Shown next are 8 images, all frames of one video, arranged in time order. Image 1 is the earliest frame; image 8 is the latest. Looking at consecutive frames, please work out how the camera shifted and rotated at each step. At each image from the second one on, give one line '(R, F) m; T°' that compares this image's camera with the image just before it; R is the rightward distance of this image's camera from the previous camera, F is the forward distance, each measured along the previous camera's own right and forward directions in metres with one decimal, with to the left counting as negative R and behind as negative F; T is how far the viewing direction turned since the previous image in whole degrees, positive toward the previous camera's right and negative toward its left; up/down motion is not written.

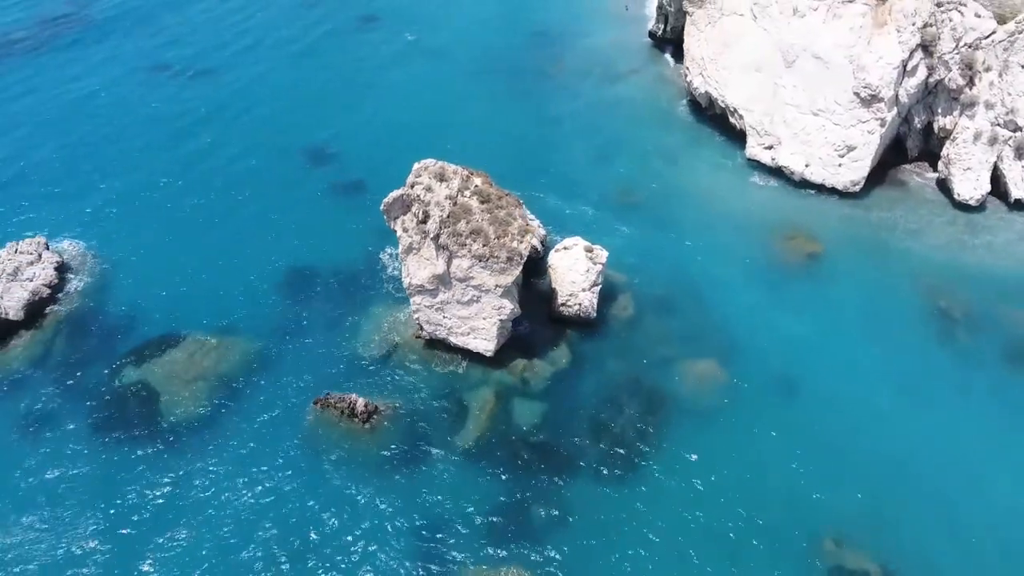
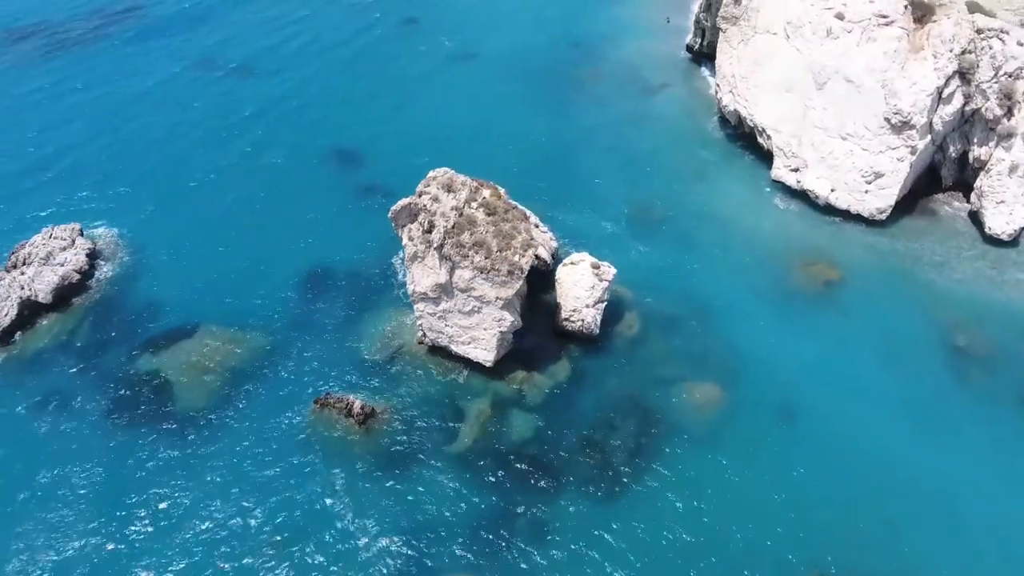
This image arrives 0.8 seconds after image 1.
(+1.9, -0.2) m; -4°
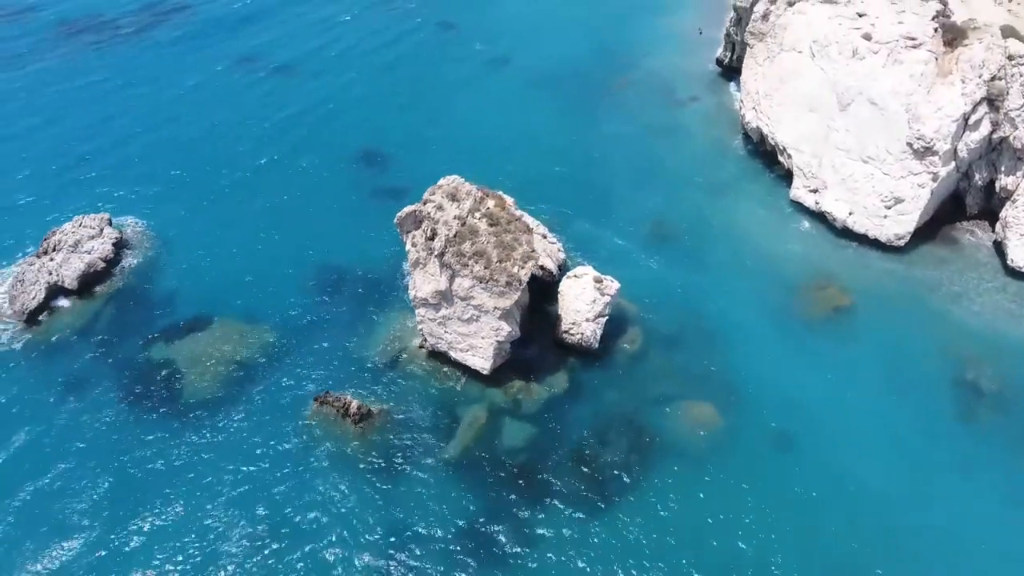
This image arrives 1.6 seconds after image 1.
(+1.8, -0.3) m; -3°
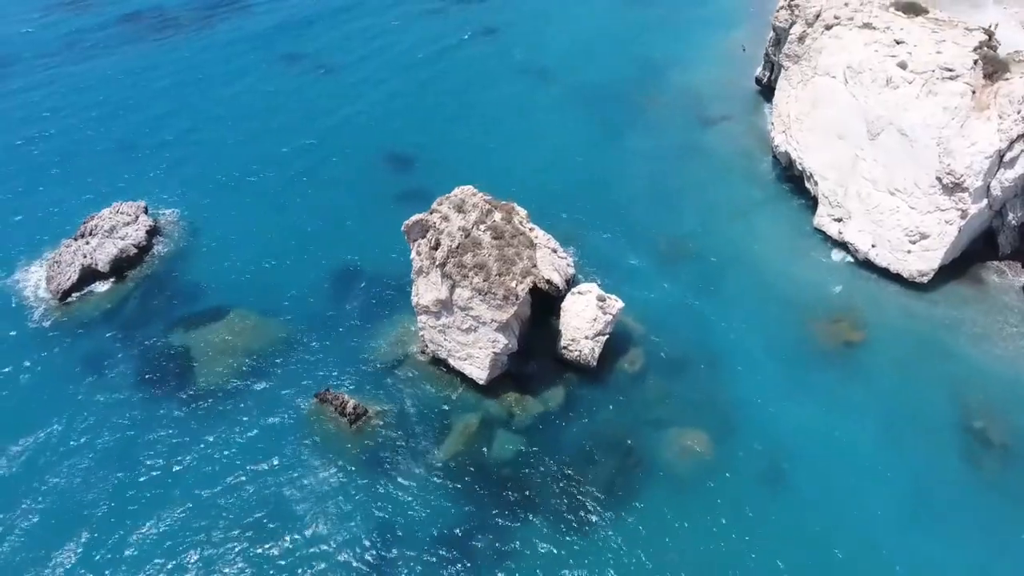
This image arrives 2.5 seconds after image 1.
(+2.3, -0.3) m; -4°
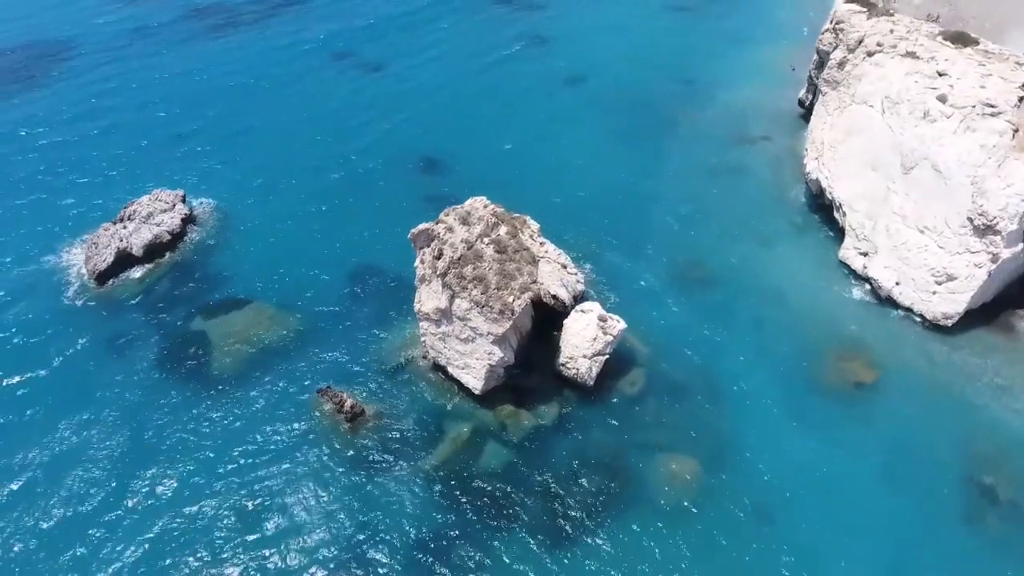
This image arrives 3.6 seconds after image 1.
(+2.6, -0.2) m; -5°
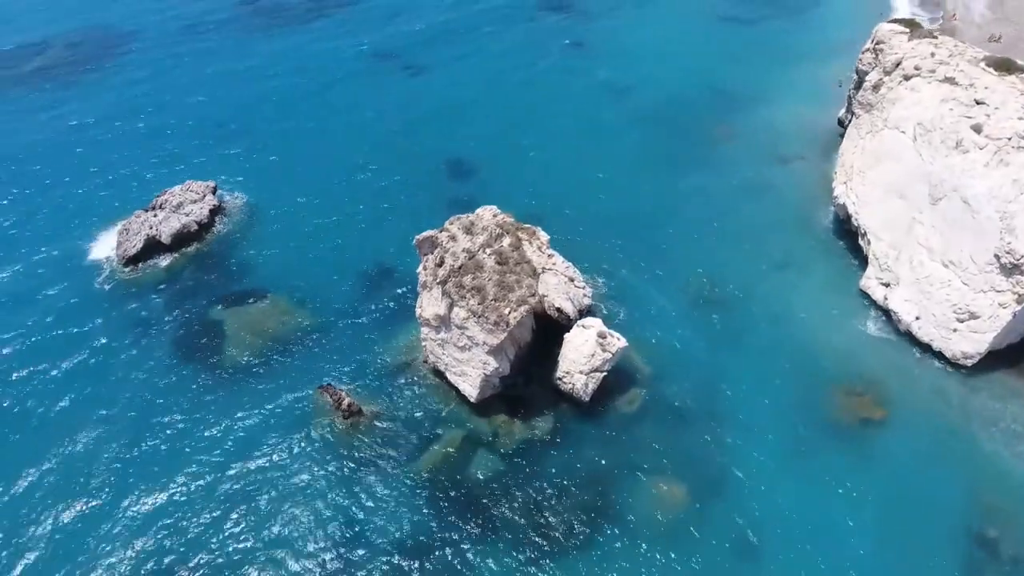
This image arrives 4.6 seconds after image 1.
(+2.3, 0.0) m; -4°
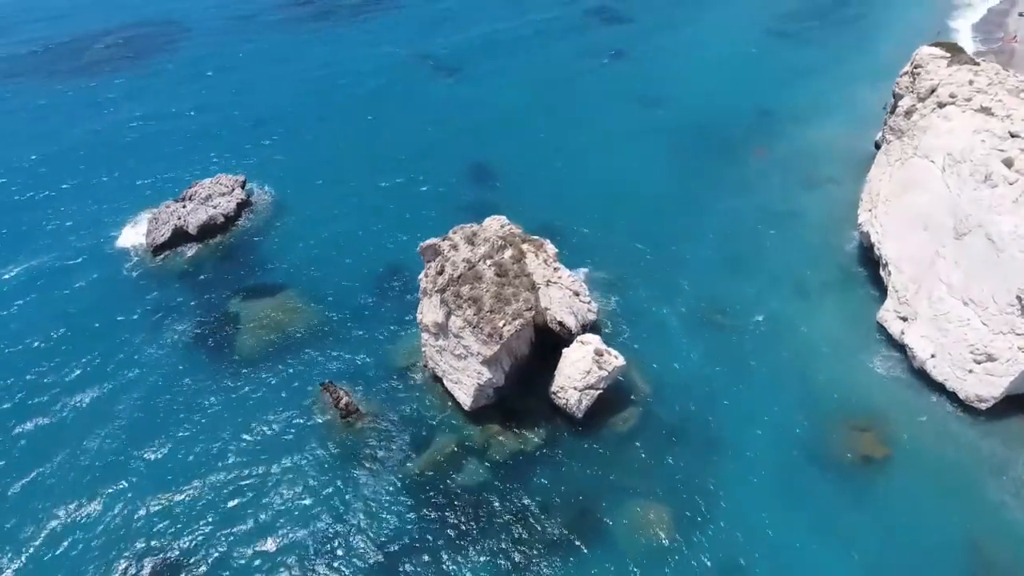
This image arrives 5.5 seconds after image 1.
(+2.3, -0.1) m; -4°
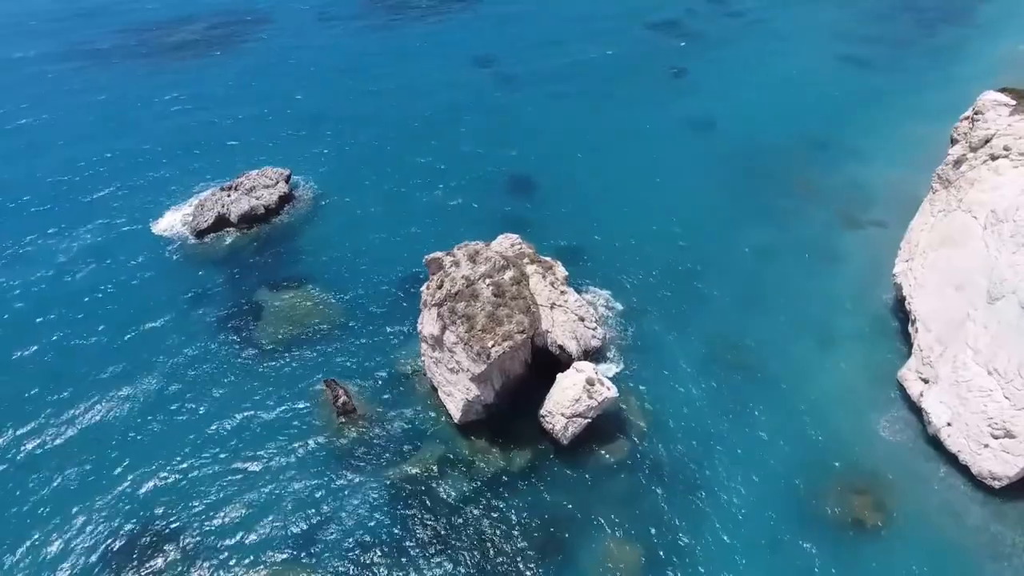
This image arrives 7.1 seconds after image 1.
(+3.7, -0.1) m; -6°
